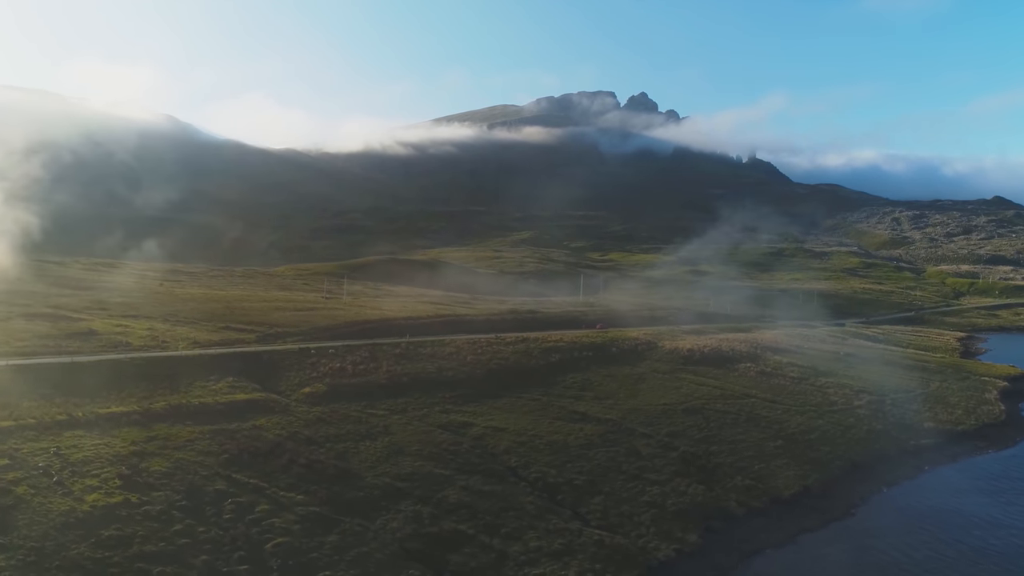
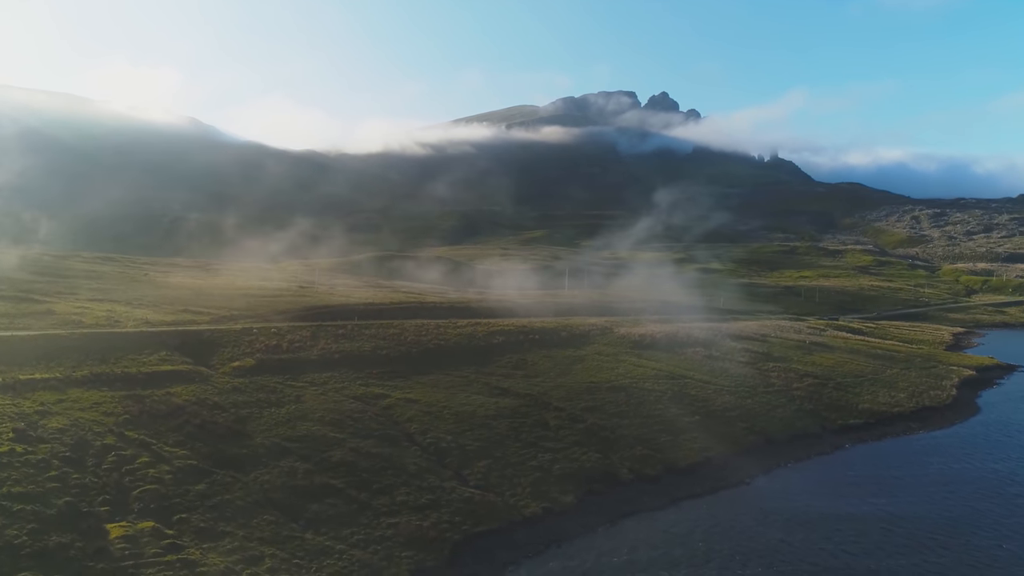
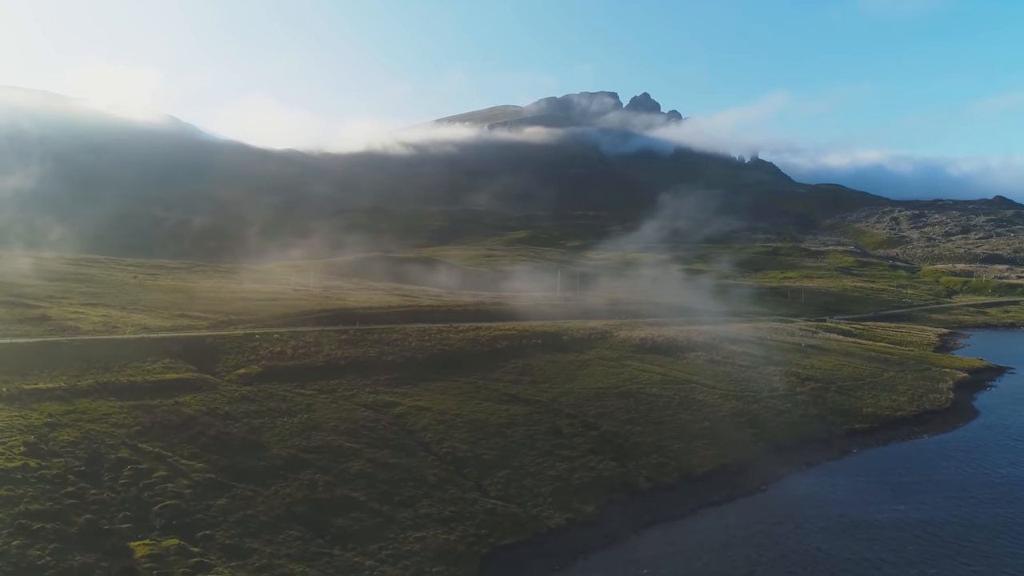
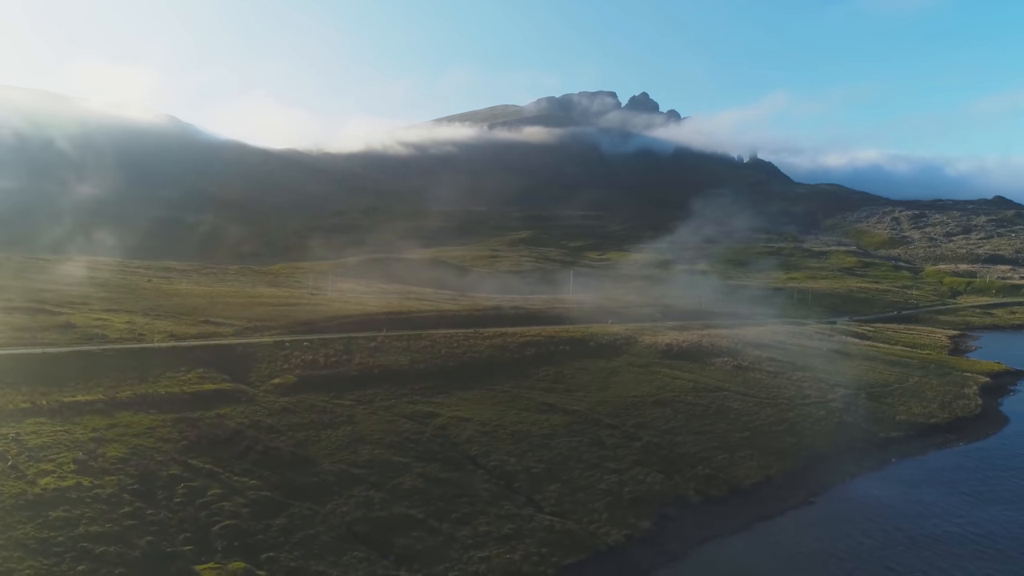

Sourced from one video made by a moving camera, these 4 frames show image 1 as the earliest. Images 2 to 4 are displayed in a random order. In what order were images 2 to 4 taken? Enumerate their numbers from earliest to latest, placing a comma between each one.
4, 3, 2
